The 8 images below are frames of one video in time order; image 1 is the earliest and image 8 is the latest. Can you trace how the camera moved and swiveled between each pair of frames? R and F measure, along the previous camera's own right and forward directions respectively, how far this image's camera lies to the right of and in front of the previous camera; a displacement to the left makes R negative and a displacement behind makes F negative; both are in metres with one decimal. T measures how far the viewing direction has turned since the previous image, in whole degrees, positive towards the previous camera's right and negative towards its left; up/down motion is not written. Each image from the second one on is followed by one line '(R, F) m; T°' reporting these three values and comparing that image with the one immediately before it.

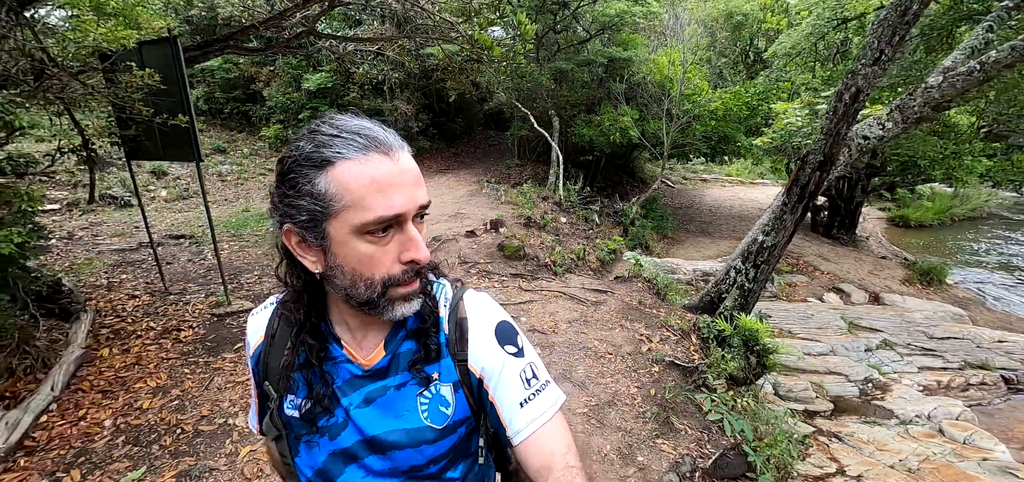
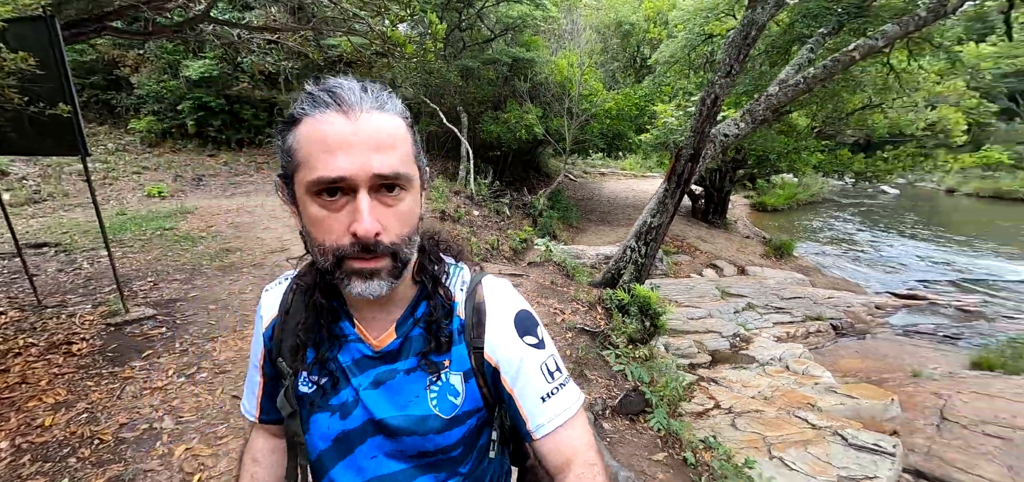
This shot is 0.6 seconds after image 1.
(-0.2, -0.4) m; +11°
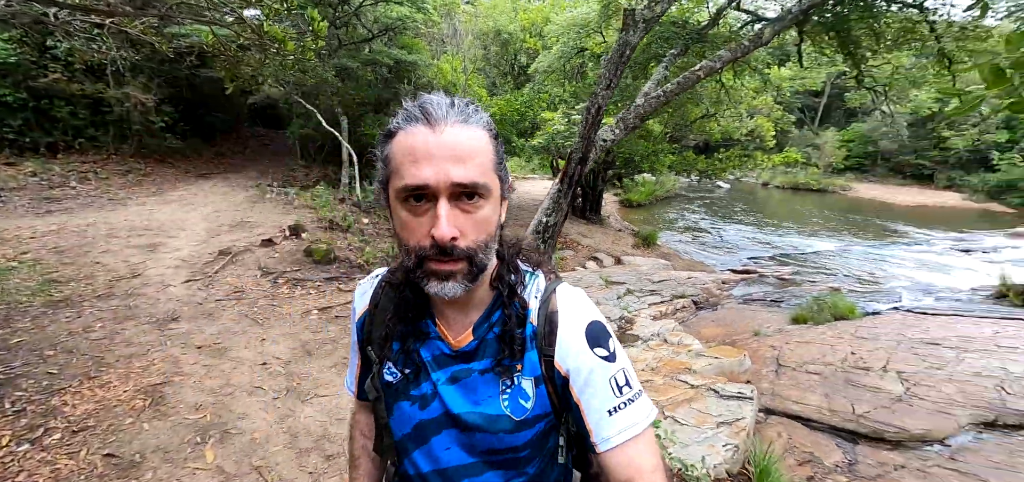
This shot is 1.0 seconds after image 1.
(-0.4, -0.2) m; +15°
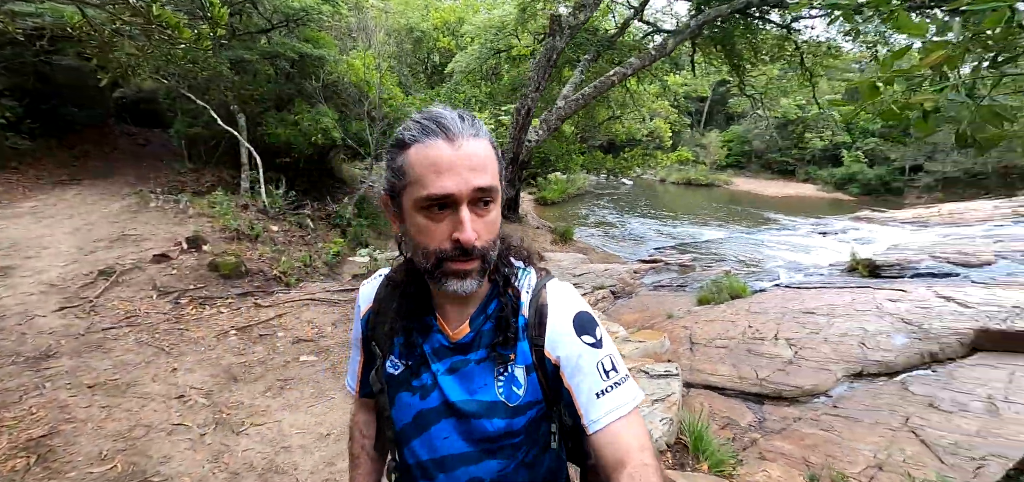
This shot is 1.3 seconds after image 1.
(-0.4, 0.0) m; +12°
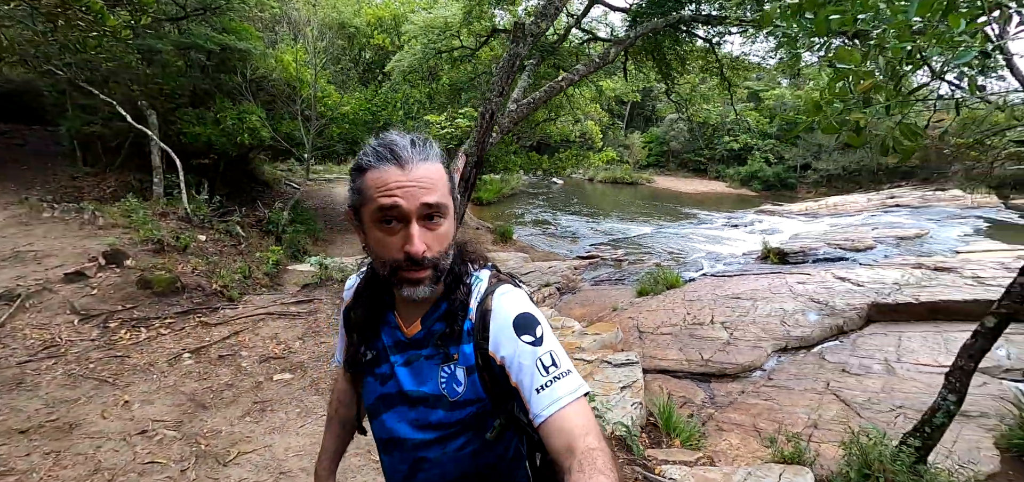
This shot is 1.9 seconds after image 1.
(-0.6, -0.1) m; +11°
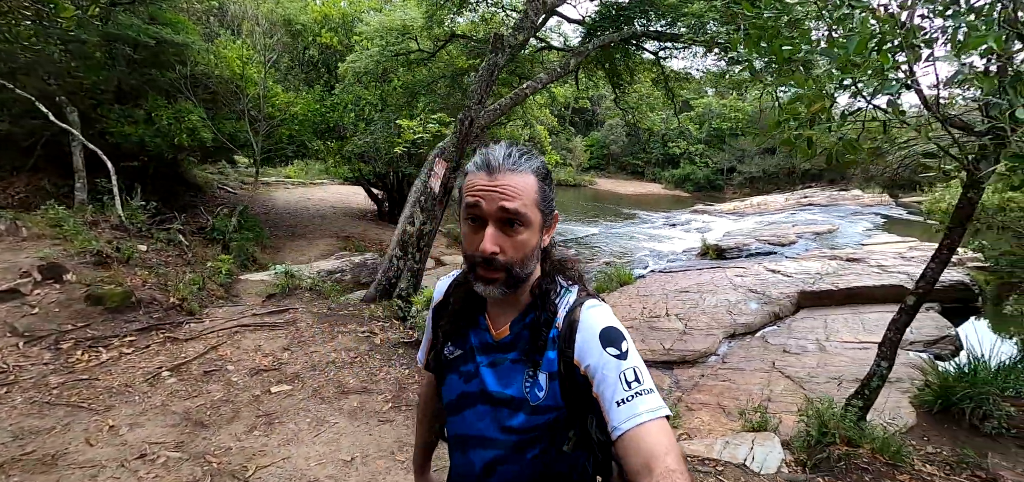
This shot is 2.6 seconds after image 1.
(-0.7, -0.1) m; +9°
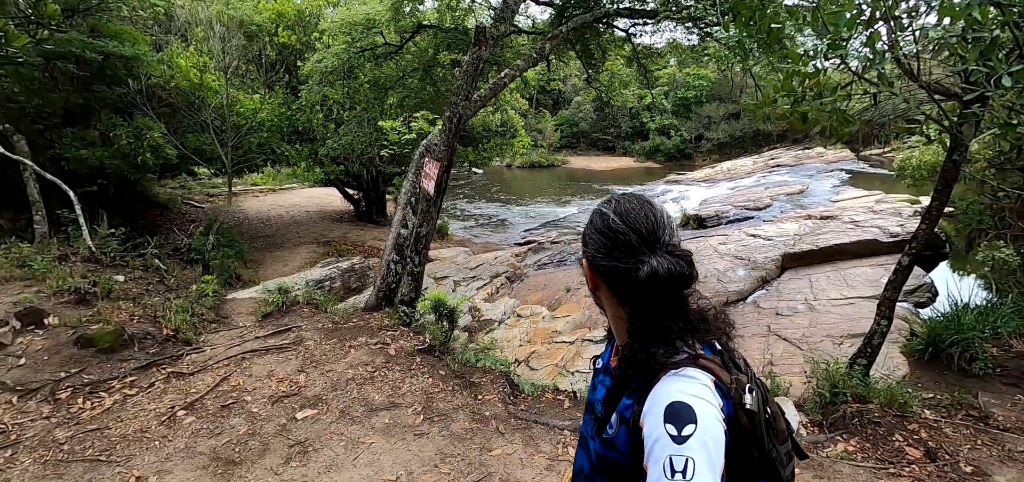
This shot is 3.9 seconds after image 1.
(-0.4, 0.0) m; +4°
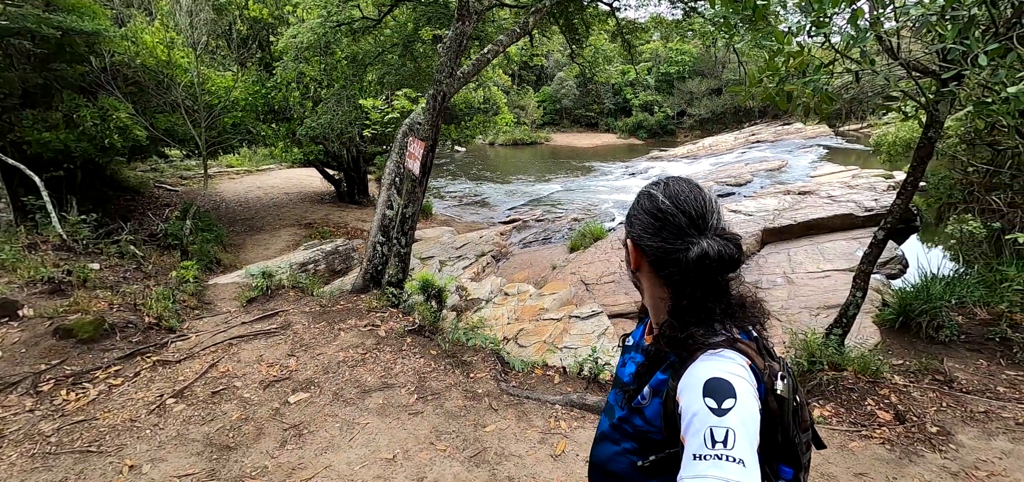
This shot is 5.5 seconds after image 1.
(-0.1, 0.0) m; +2°
